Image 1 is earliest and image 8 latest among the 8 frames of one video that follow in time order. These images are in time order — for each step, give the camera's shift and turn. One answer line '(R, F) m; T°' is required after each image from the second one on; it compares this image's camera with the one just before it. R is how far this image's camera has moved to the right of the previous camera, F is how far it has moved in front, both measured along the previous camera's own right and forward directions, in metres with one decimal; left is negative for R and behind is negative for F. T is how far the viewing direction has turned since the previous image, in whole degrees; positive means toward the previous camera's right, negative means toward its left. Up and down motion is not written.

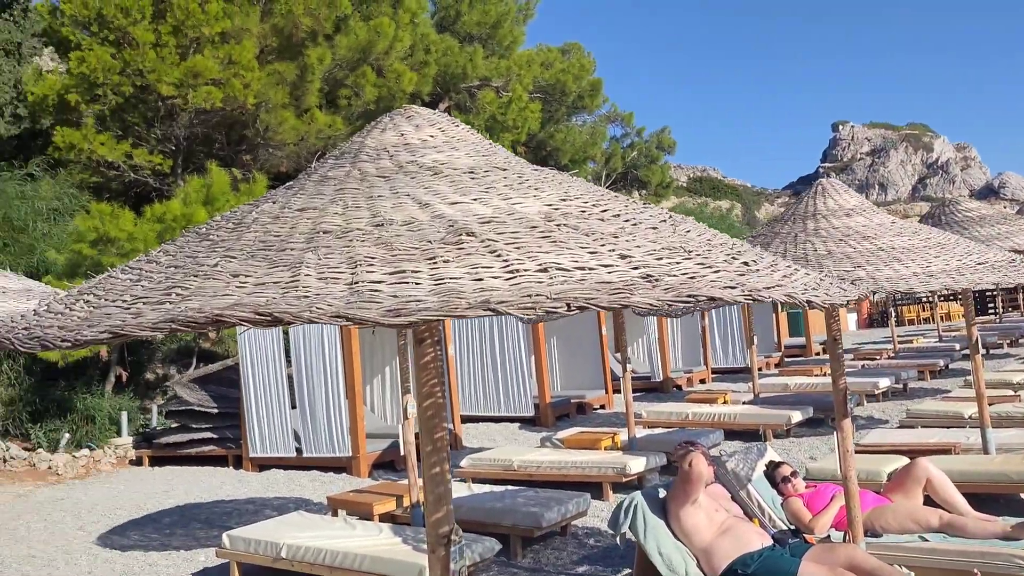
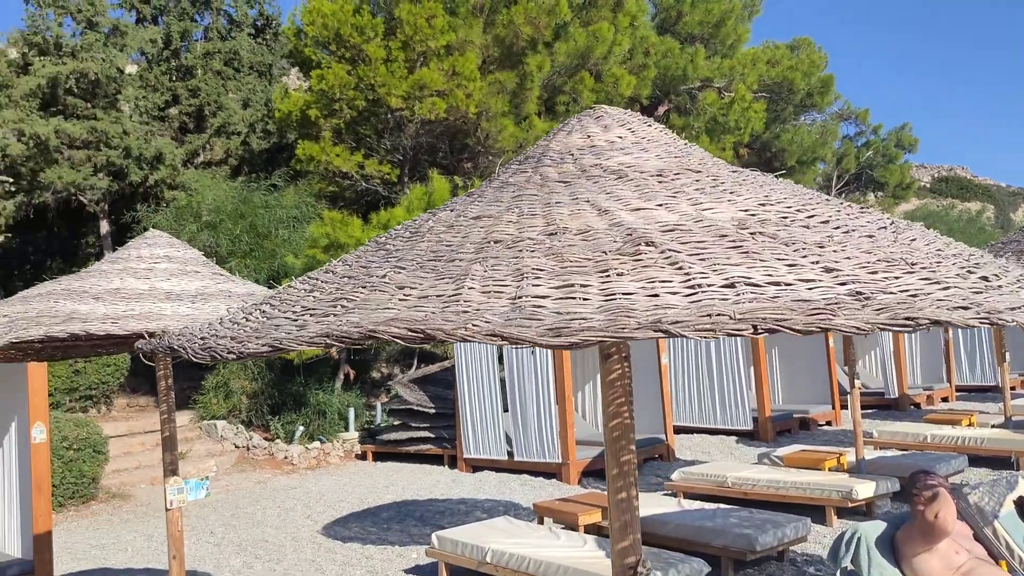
(+0.2, +0.5) m; -15°
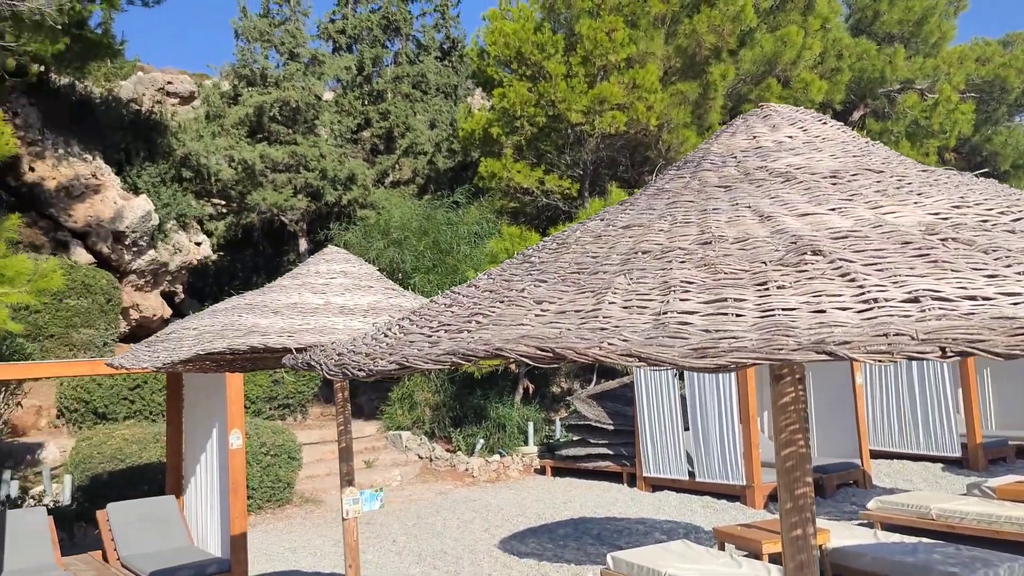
(+0.2, +0.3) m; -13°
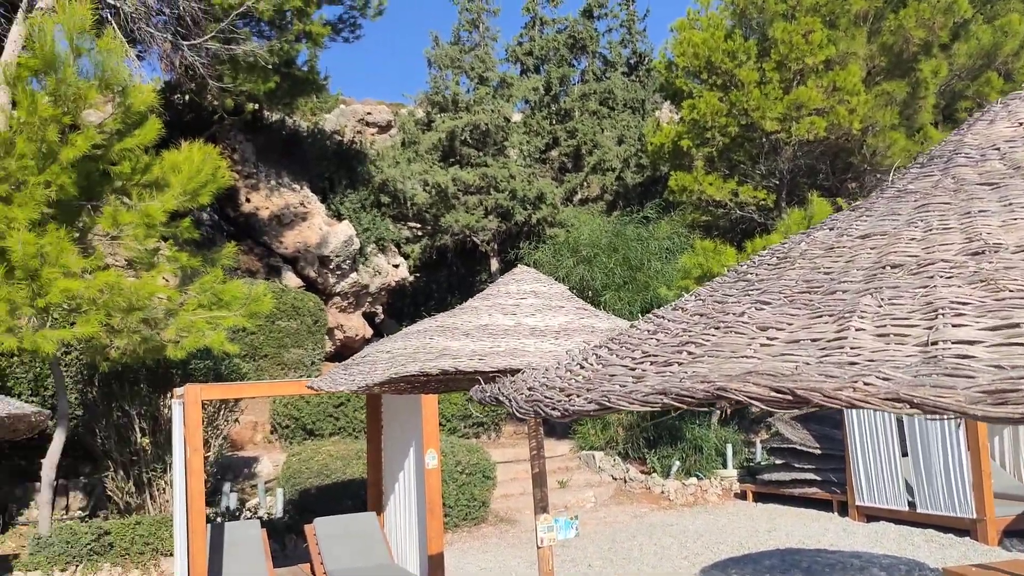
(-0.1, +0.5) m; -14°
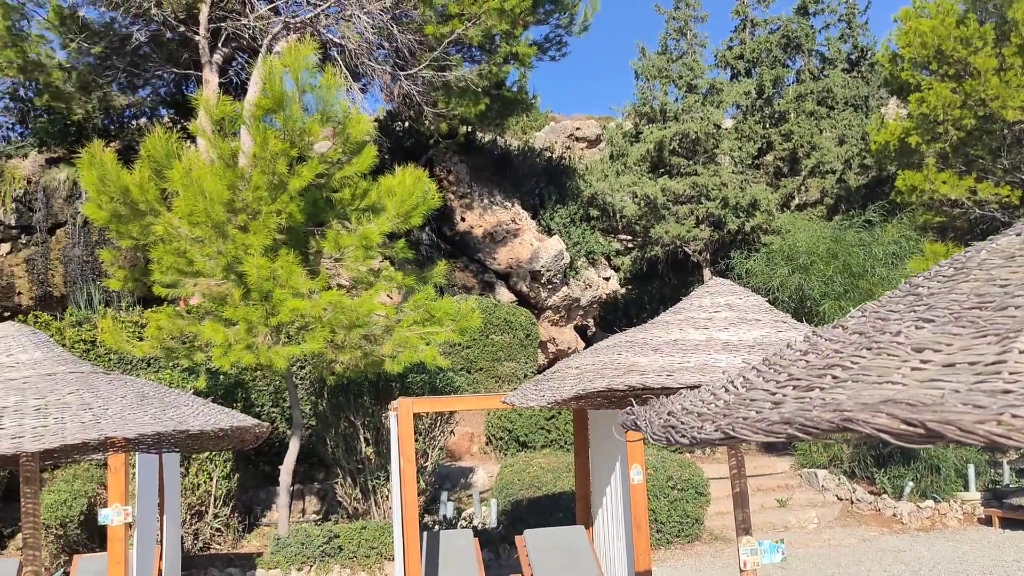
(+0.3, -0.1) m; -16°
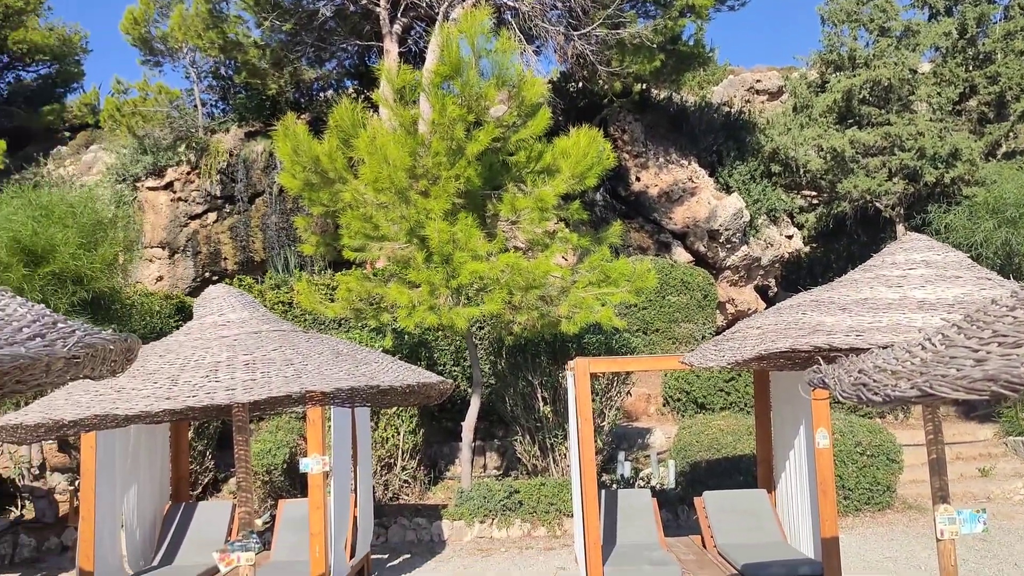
(-0.5, 0.0) m; -9°
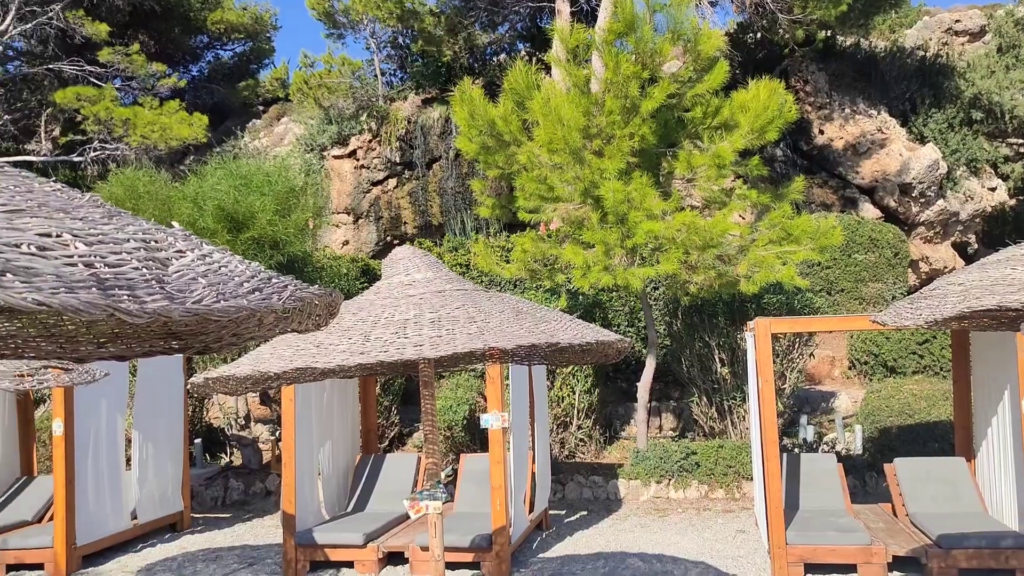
(-0.5, -0.1) m; -9°
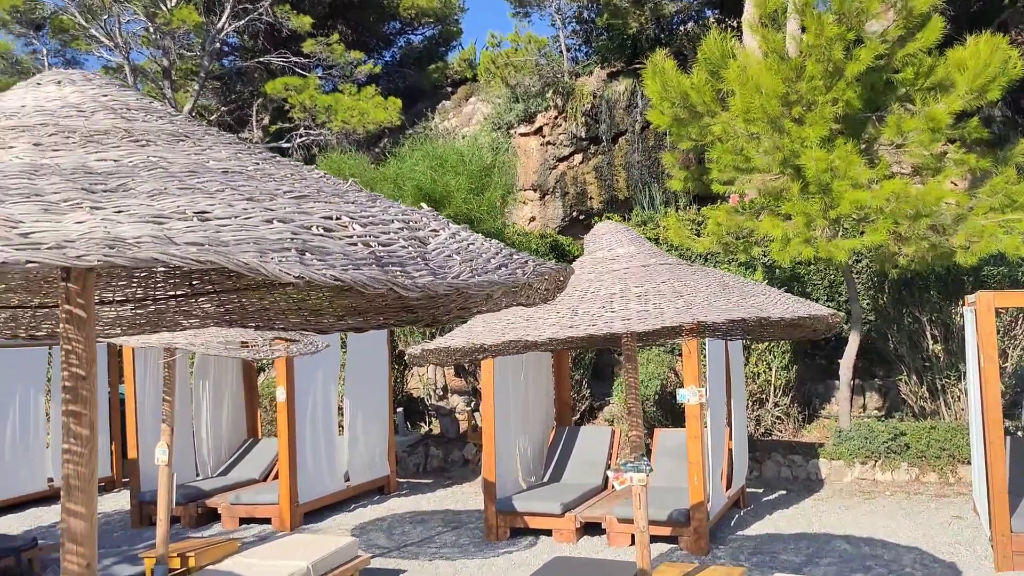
(-0.6, -0.1) m; -9°
